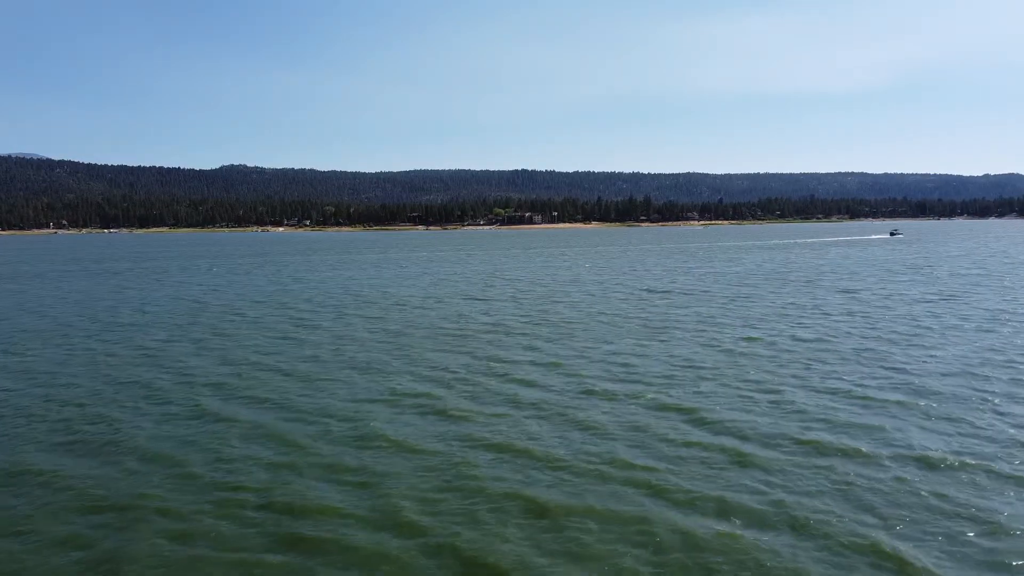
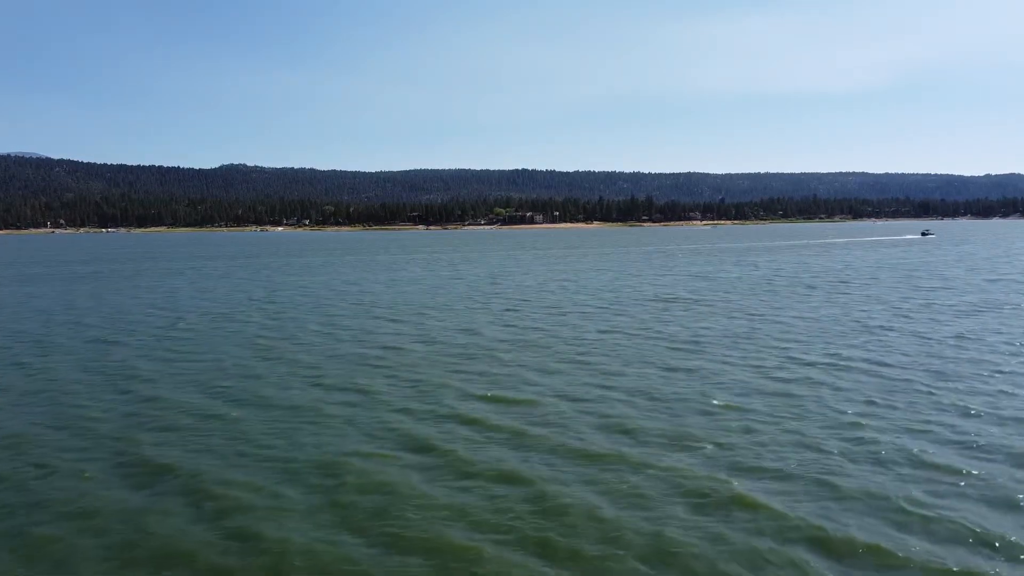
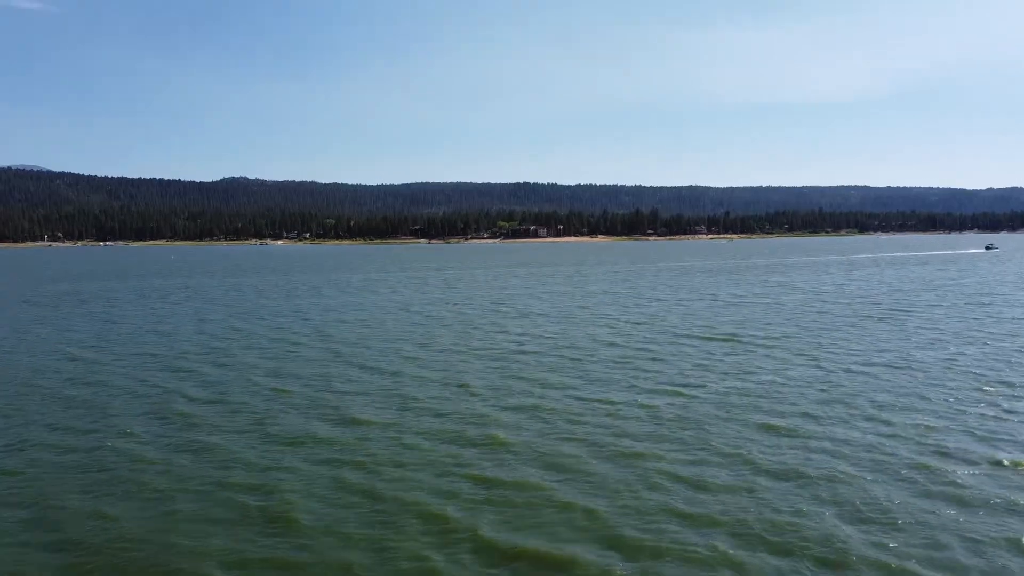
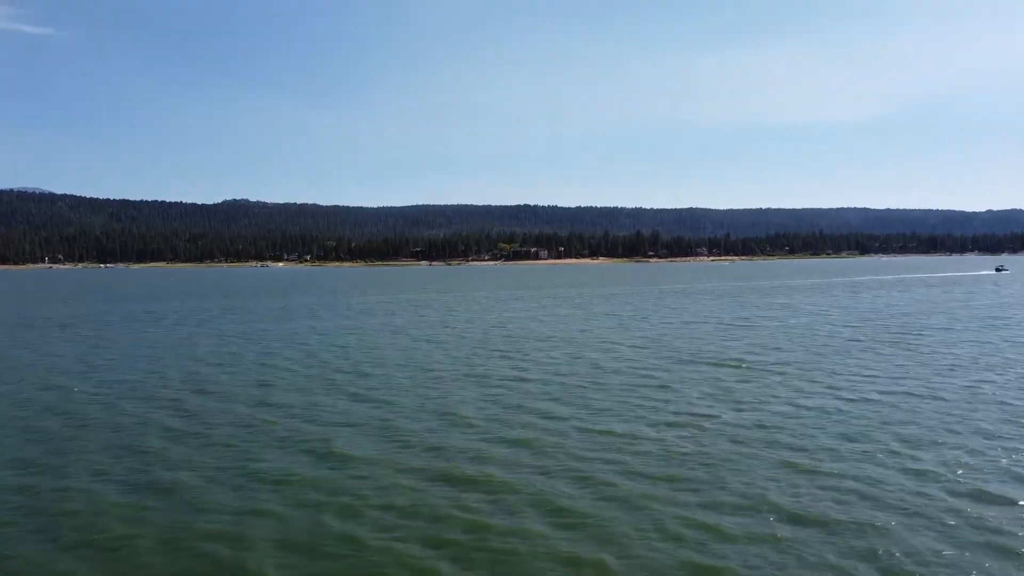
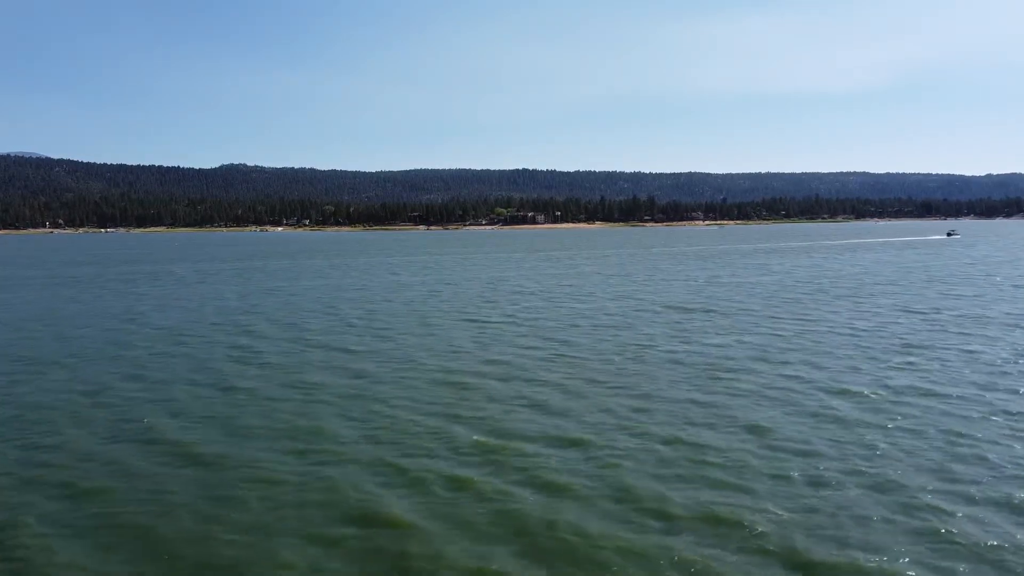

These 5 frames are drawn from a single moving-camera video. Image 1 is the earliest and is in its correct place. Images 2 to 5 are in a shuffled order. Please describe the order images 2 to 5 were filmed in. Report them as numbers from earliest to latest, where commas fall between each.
2, 5, 3, 4
